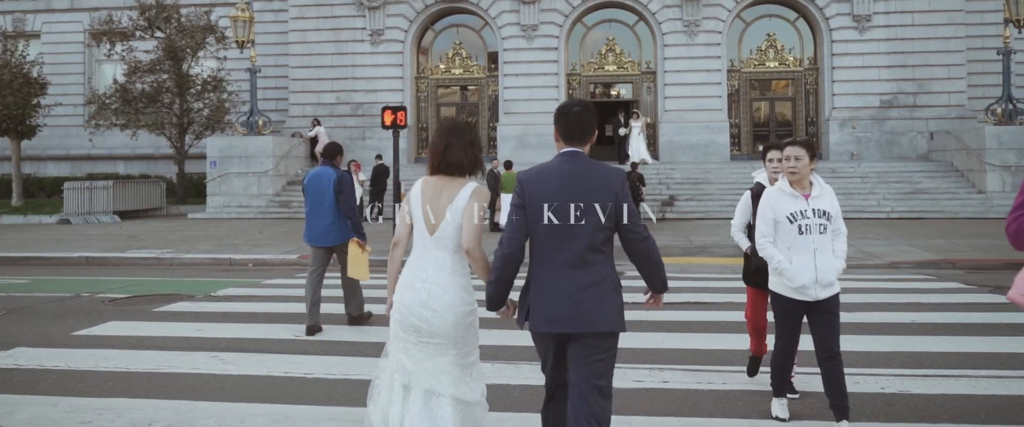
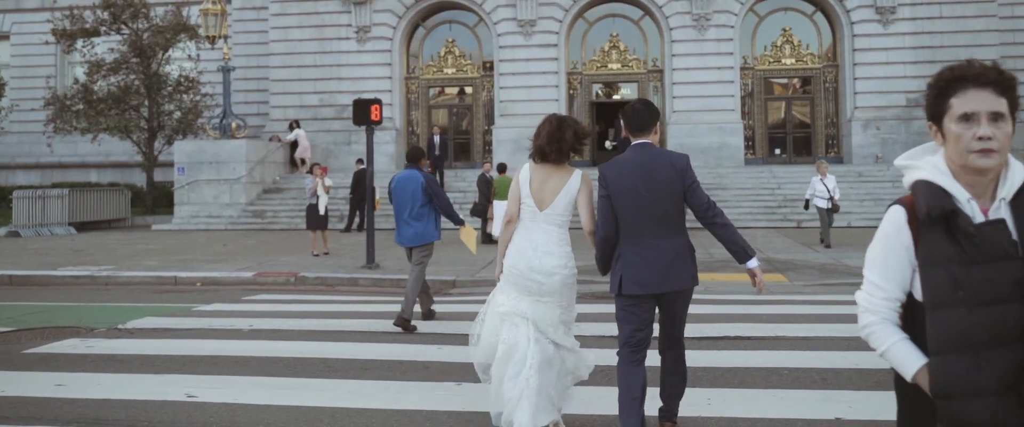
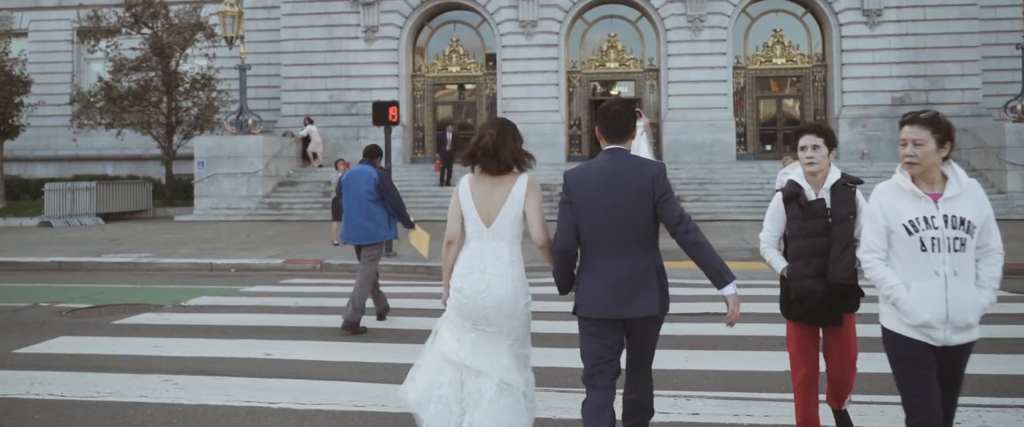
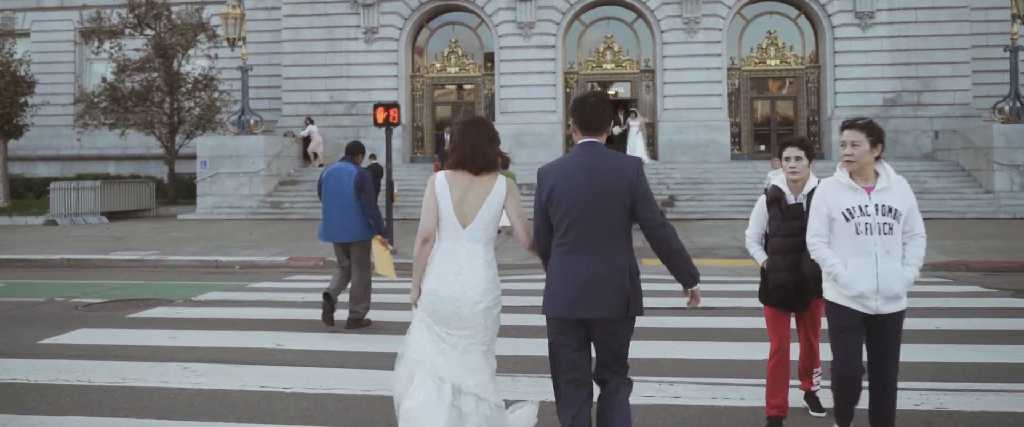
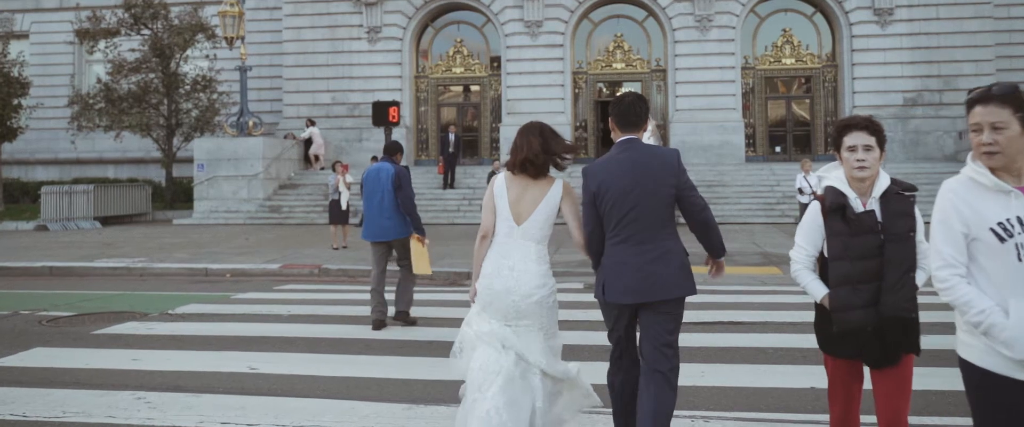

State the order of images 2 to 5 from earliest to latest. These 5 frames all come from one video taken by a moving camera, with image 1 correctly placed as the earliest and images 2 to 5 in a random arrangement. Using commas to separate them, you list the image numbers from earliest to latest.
4, 3, 5, 2
